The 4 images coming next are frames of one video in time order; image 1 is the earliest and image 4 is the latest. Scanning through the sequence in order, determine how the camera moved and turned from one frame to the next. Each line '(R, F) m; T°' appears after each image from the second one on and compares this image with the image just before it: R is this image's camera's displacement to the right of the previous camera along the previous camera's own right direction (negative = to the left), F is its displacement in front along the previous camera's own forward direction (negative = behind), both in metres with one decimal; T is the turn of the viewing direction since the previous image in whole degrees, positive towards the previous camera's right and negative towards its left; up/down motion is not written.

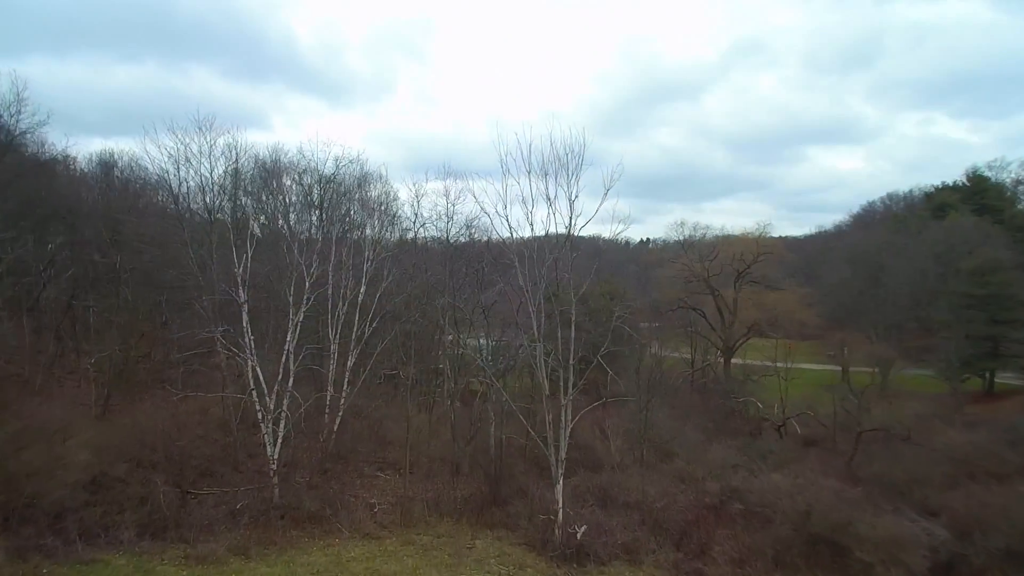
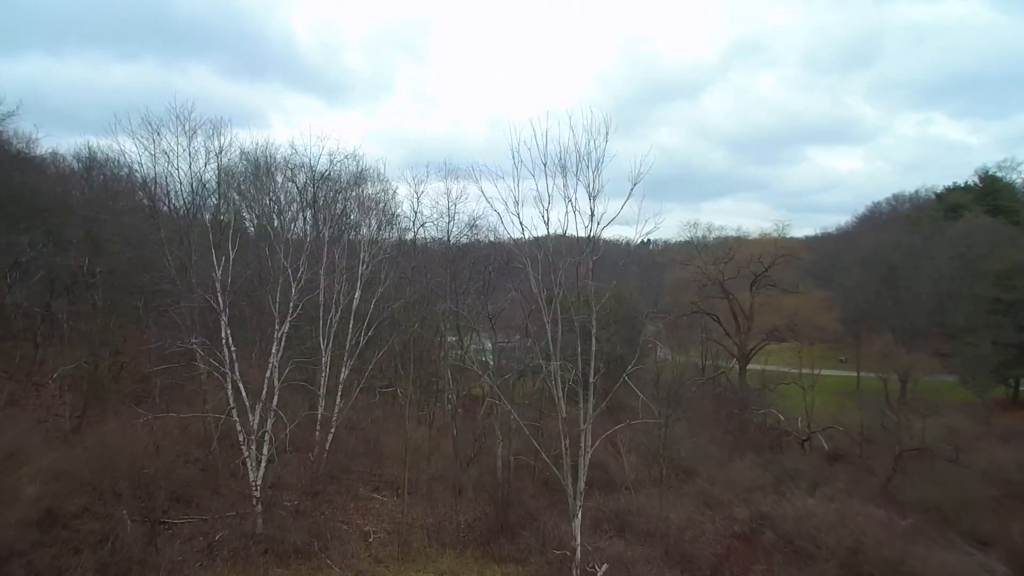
(-0.2, +1.1) m; 0°
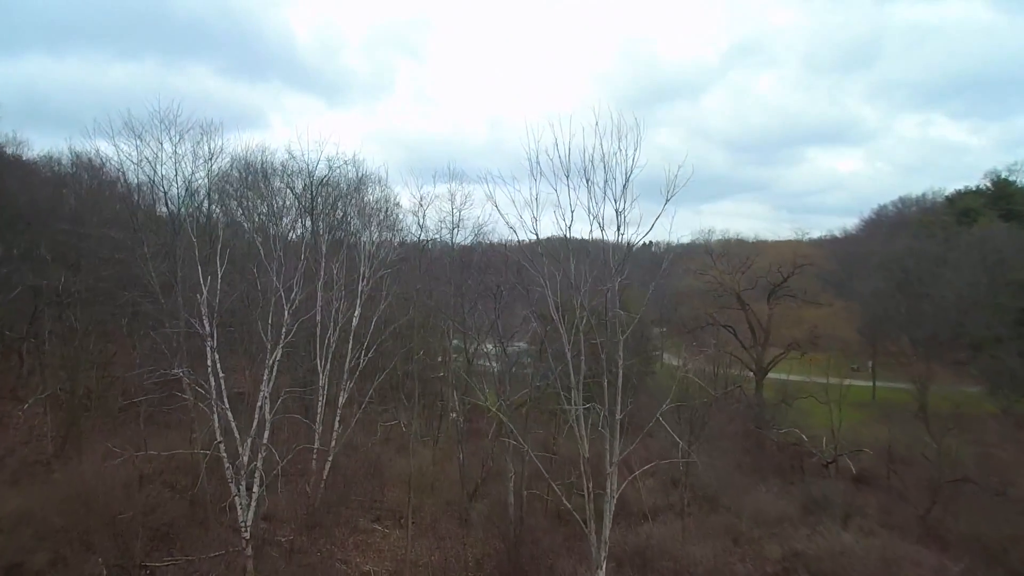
(-0.2, +0.9) m; 0°
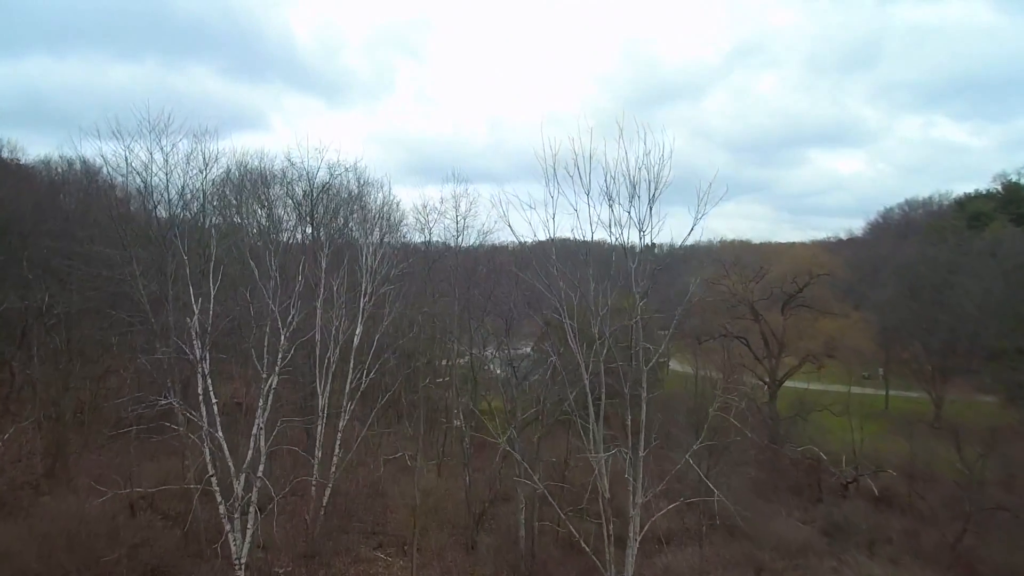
(-0.2, +0.6) m; 0°
